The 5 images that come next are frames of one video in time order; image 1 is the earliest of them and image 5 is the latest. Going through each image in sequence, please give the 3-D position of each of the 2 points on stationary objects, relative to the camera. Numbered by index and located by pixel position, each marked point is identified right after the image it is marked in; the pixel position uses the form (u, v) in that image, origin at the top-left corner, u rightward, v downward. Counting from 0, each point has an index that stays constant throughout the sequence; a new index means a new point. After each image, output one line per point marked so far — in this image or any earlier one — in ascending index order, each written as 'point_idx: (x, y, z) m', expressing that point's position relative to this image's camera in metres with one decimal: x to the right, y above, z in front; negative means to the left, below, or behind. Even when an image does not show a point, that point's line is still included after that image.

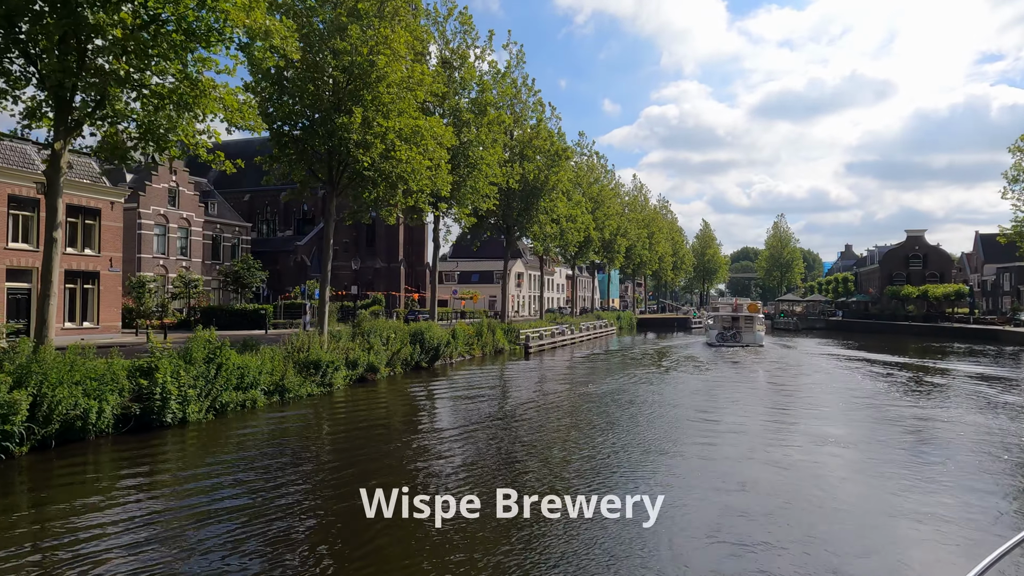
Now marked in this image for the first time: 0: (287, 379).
0: (-6.2, -2.5, +17.5) m
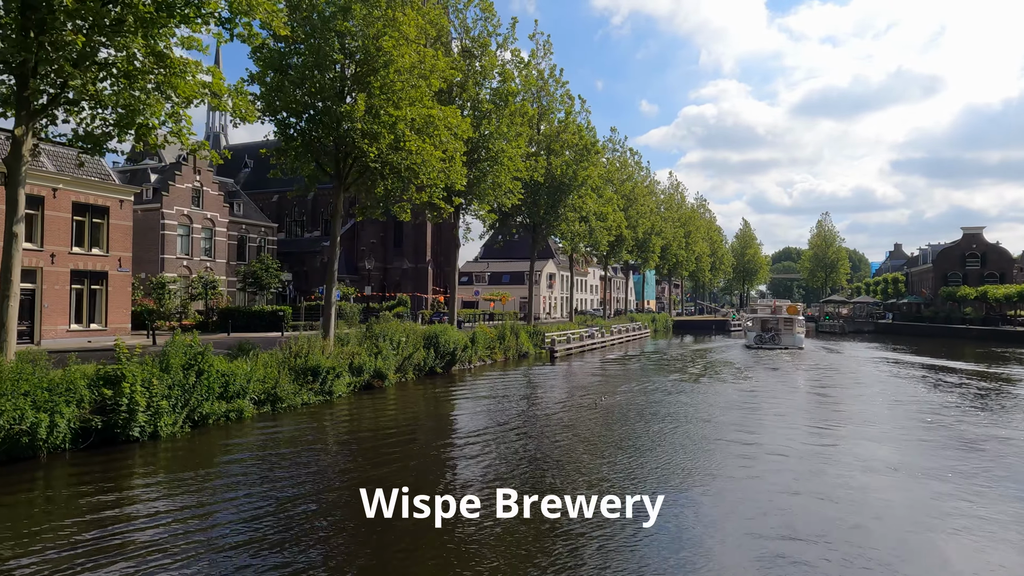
0: (-5.8, -2.5, +16.1) m
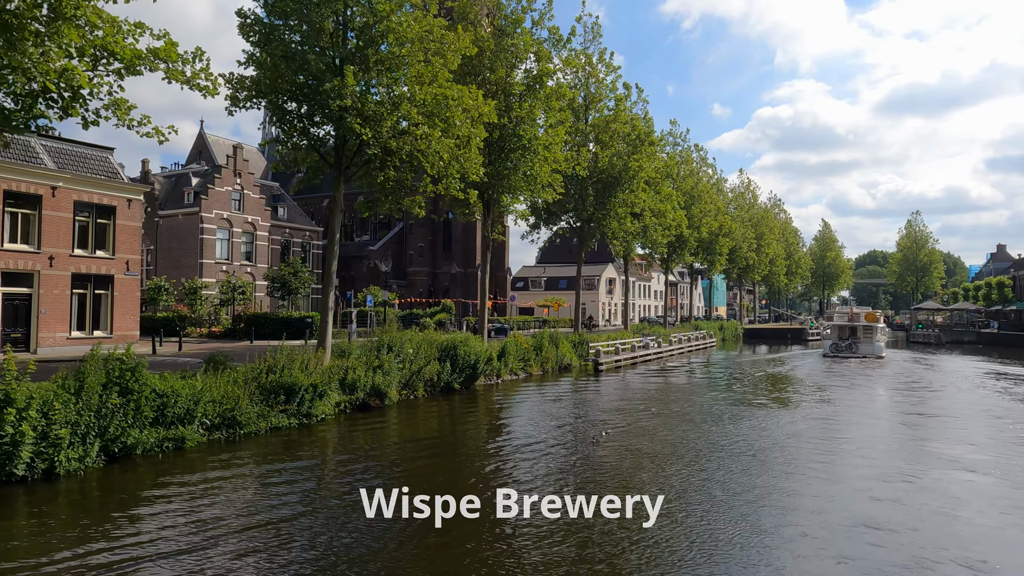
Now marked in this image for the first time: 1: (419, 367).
0: (-5.7, -2.6, +13.5) m
1: (-2.9, -2.4, +19.8) m
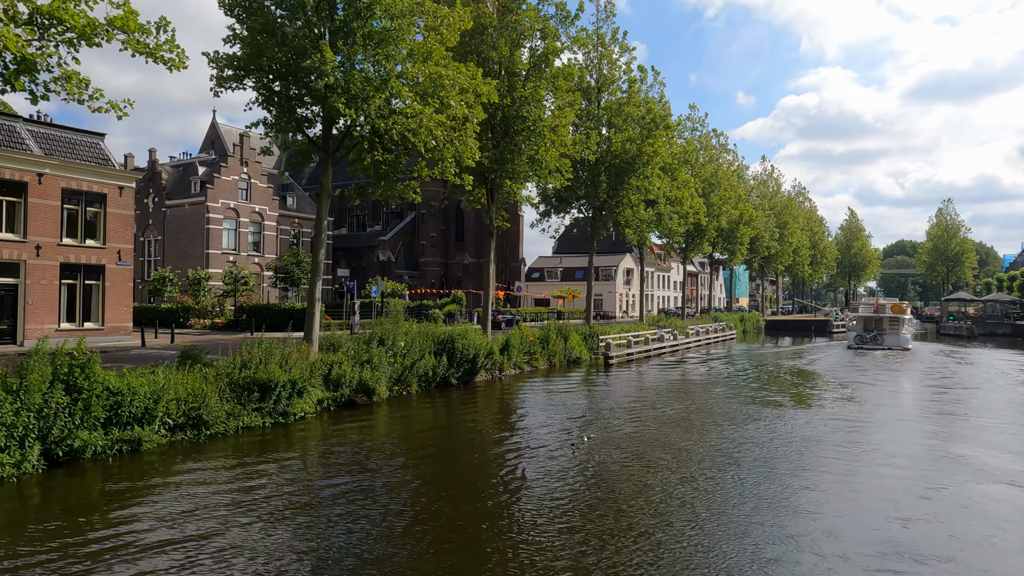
0: (-5.9, -2.4, +12.6) m
1: (-2.9, -2.1, +18.7) m
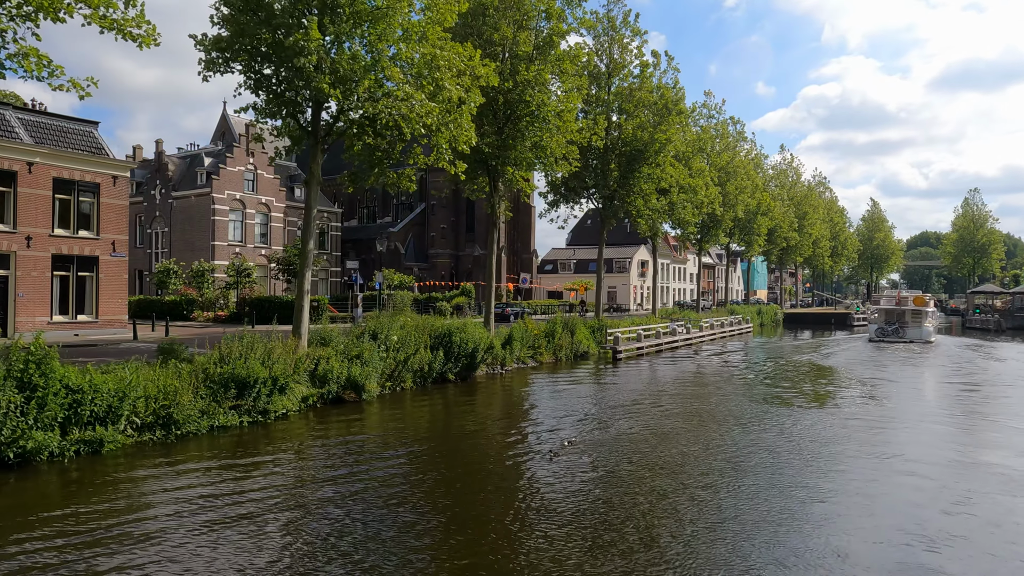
0: (-6.1, -2.2, +11.9) m
1: (-2.9, -1.9, +17.9) m
